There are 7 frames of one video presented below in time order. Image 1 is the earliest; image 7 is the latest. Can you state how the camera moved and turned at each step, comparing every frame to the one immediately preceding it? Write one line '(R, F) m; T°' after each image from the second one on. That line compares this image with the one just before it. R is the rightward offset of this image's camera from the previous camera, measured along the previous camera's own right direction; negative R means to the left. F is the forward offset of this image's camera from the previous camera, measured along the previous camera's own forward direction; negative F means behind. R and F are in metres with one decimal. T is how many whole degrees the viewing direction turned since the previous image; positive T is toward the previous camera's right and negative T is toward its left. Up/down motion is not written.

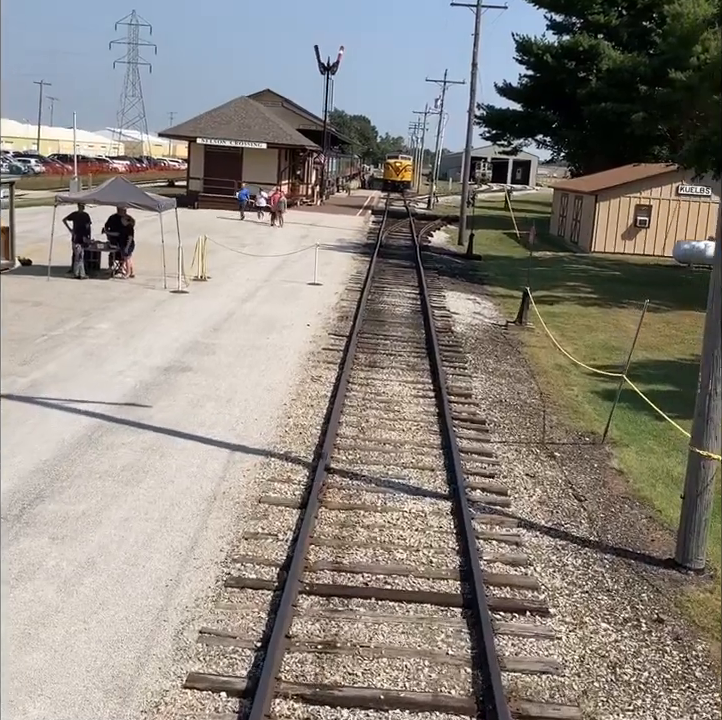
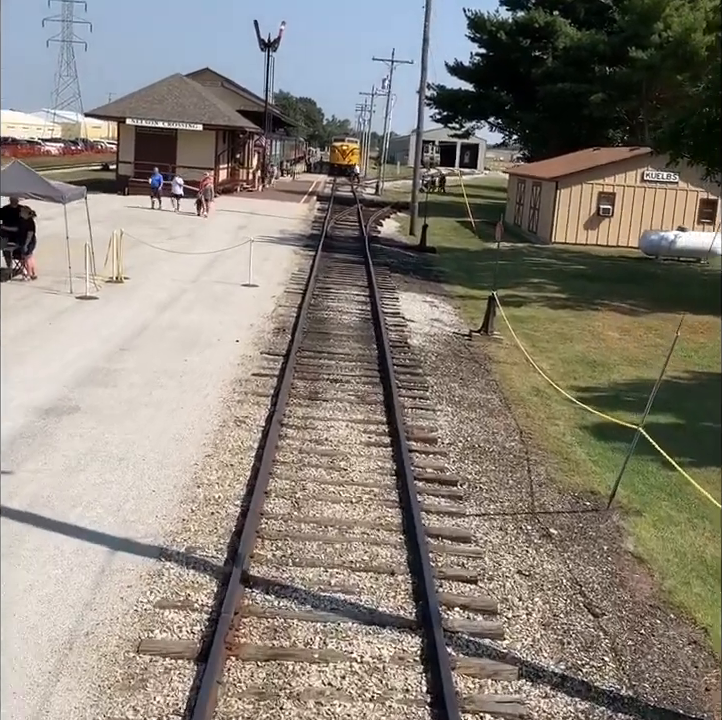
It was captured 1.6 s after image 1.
(+0.1, +2.6) m; +3°
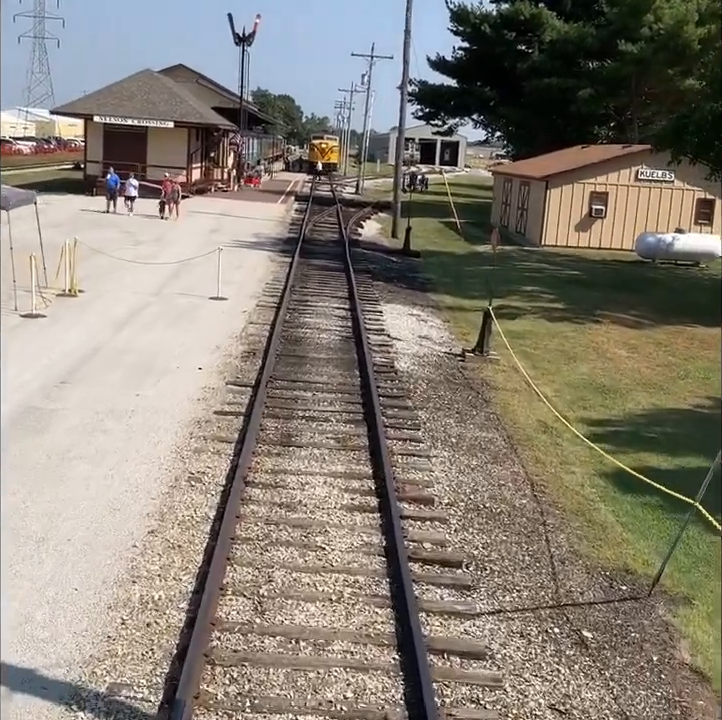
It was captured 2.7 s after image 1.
(0.0, +1.7) m; +1°
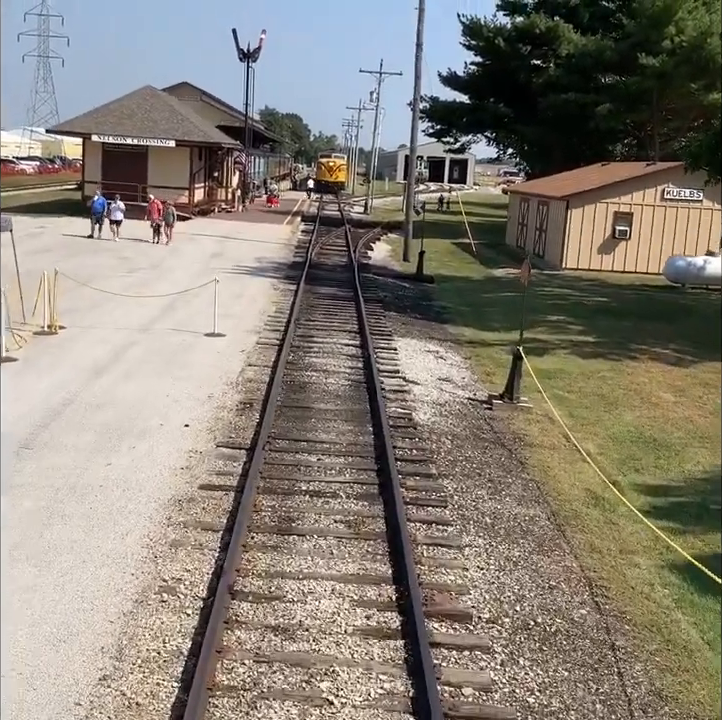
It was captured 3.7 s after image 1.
(-0.1, +1.7) m; 0°
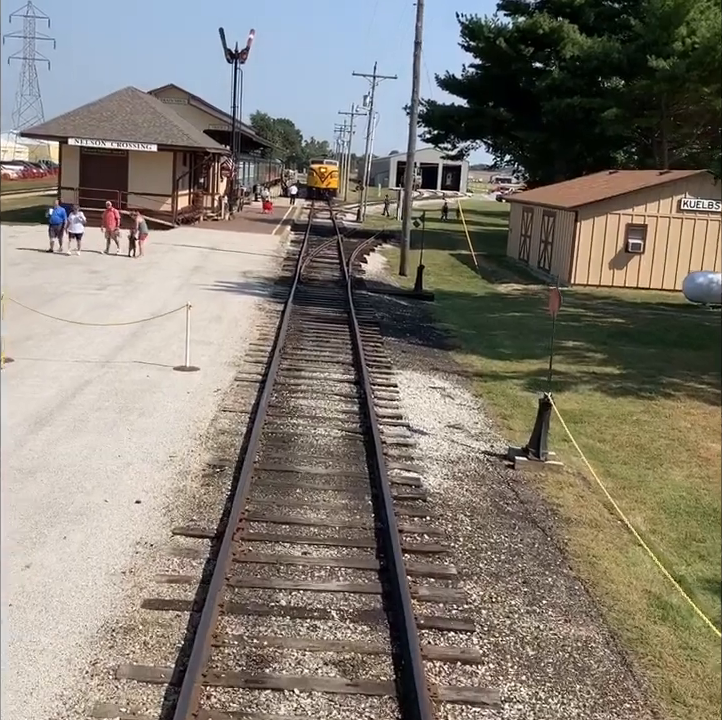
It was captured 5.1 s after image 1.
(-0.1, +2.1) m; +1°
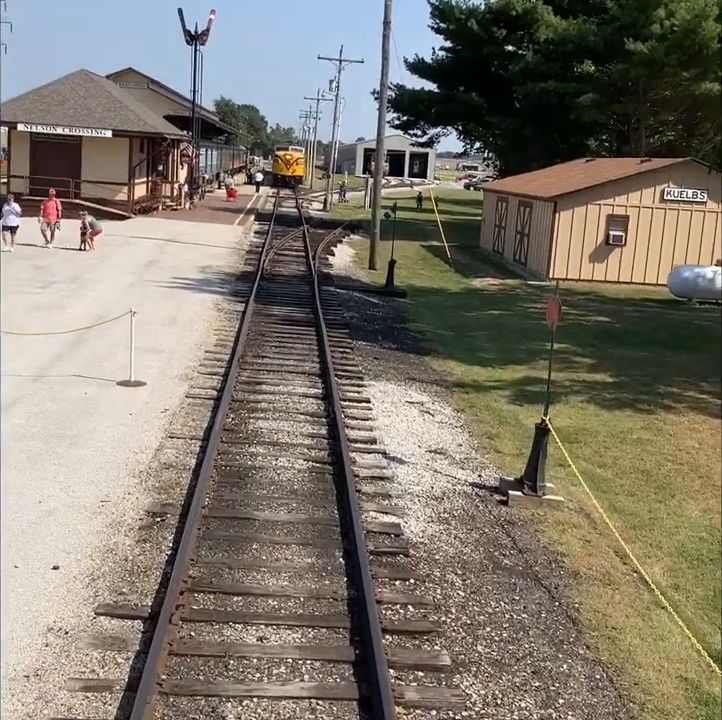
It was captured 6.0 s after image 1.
(0.0, +1.5) m; +2°
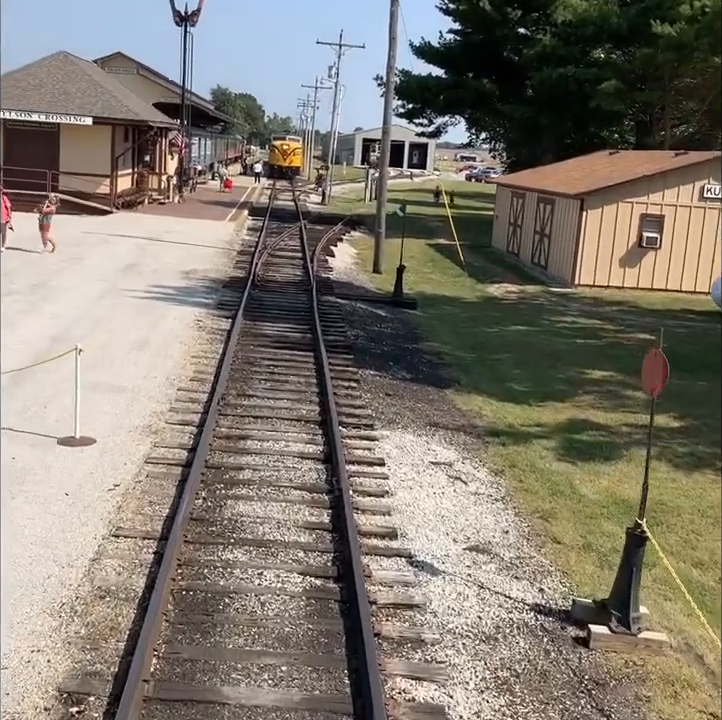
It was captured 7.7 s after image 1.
(-0.1, +2.6) m; 0°
